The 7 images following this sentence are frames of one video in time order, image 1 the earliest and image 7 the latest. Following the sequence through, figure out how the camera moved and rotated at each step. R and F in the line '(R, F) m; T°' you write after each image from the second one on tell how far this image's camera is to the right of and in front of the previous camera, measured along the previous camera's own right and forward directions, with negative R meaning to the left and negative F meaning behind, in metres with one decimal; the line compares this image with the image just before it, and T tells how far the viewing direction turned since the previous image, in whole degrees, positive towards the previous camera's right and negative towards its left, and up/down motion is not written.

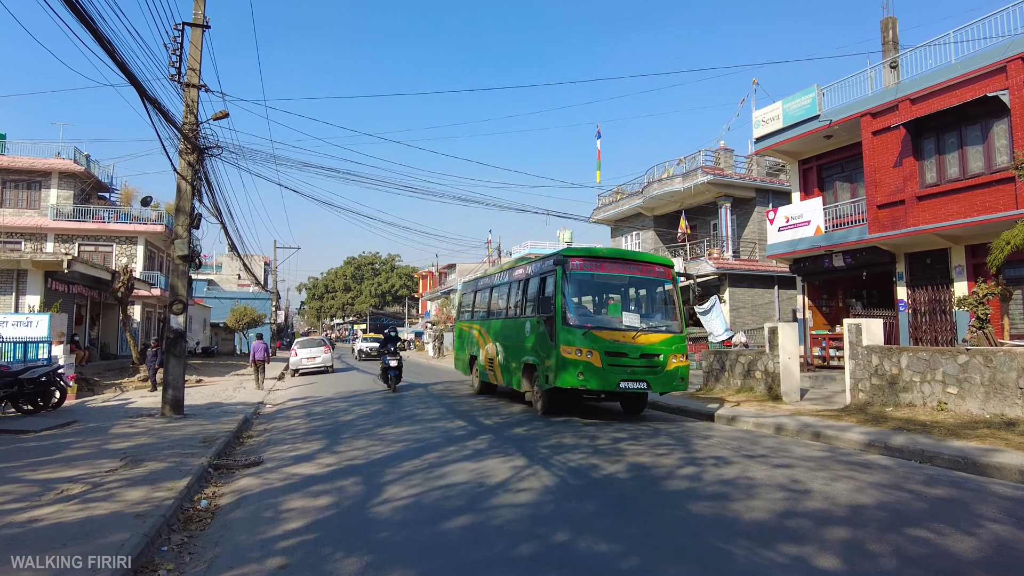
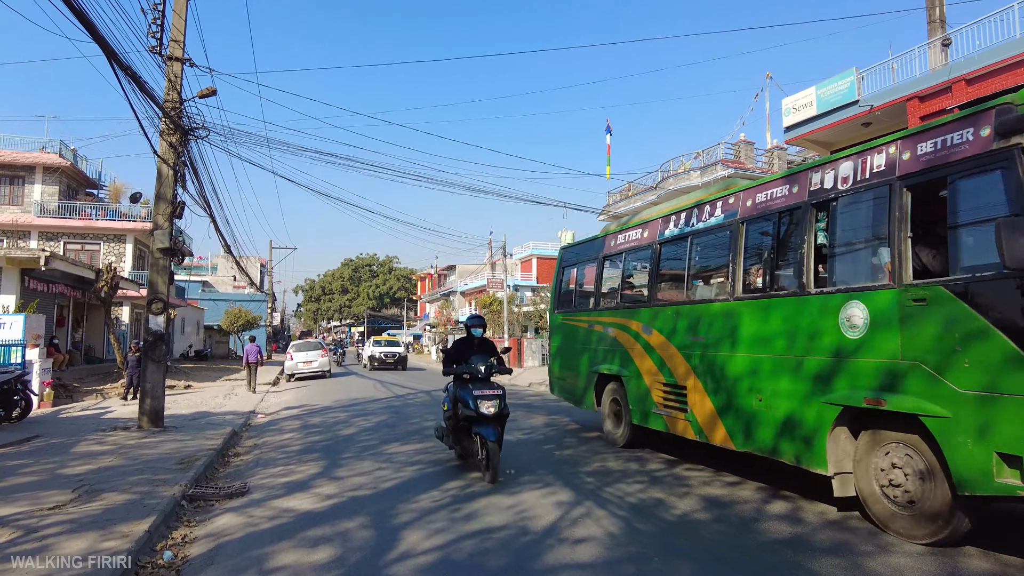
(-0.4, +1.3) m; 0°
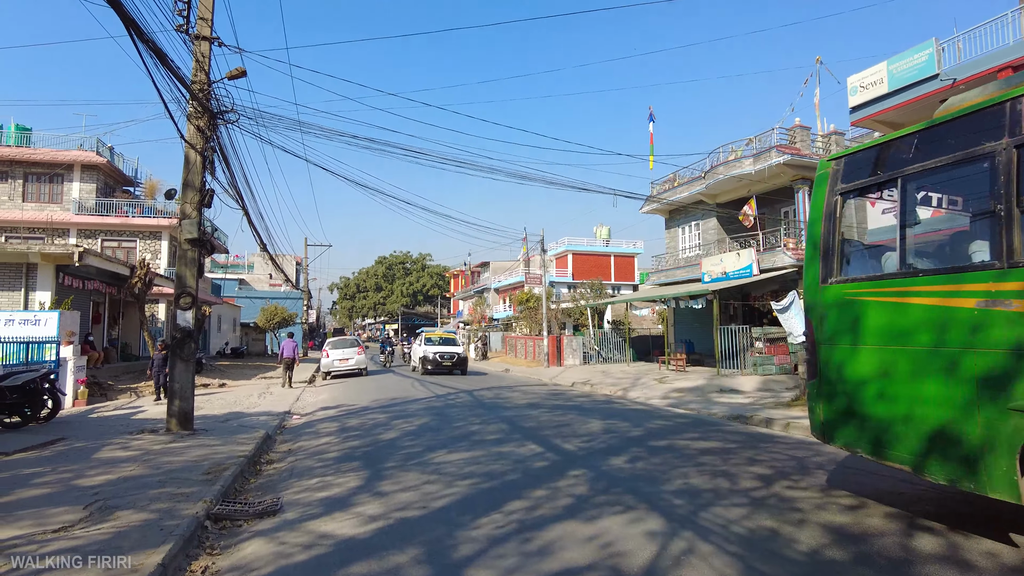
(-0.3, +0.9) m; -3°
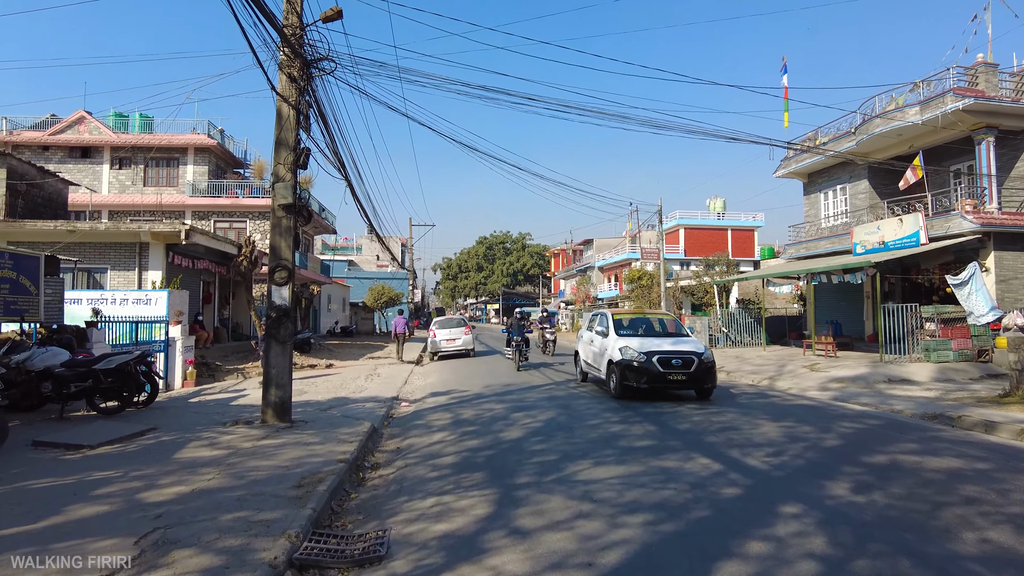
(-0.6, +1.7) m; -9°
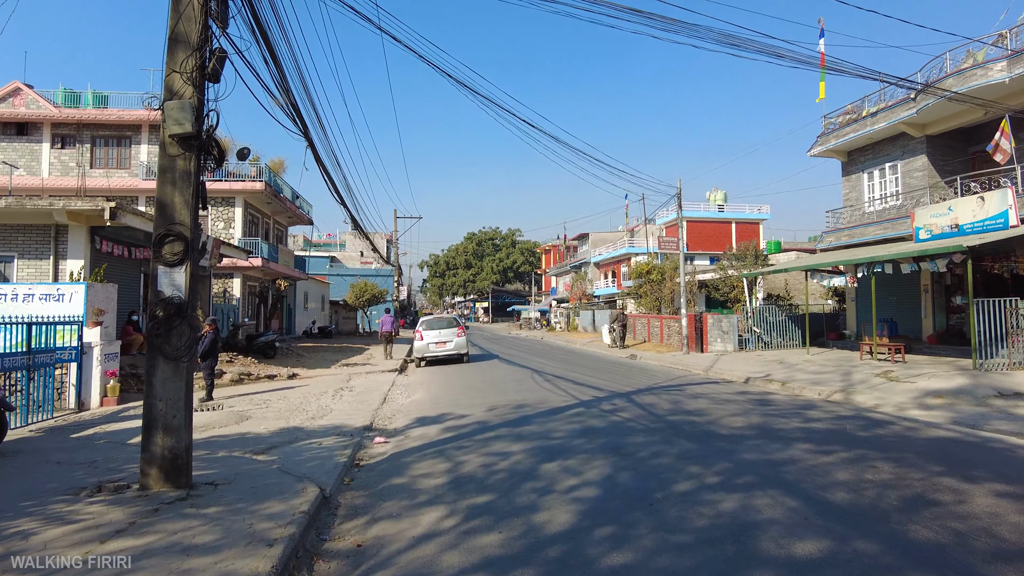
(-0.4, +3.2) m; +1°
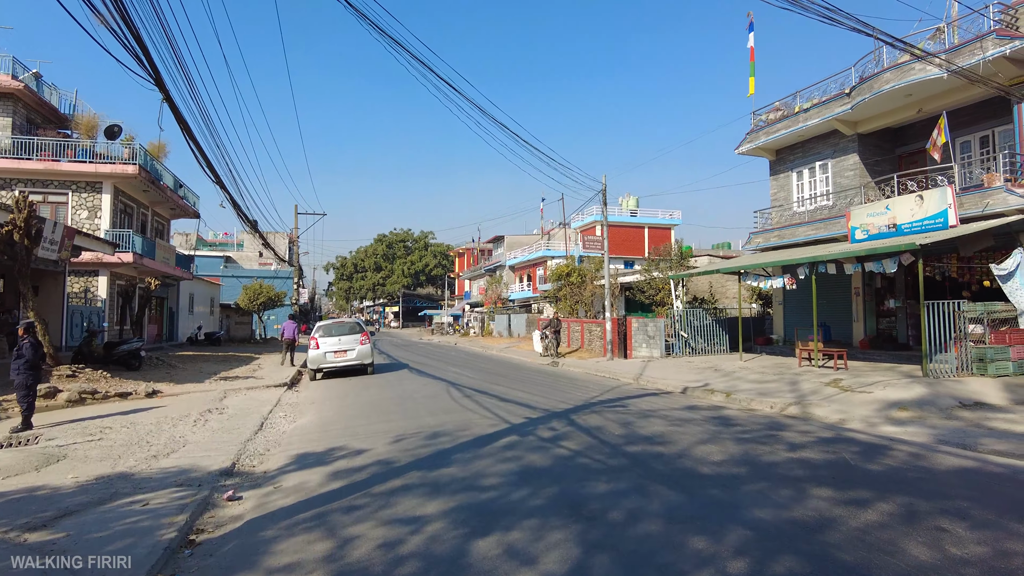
(0.0, +2.0) m; +8°
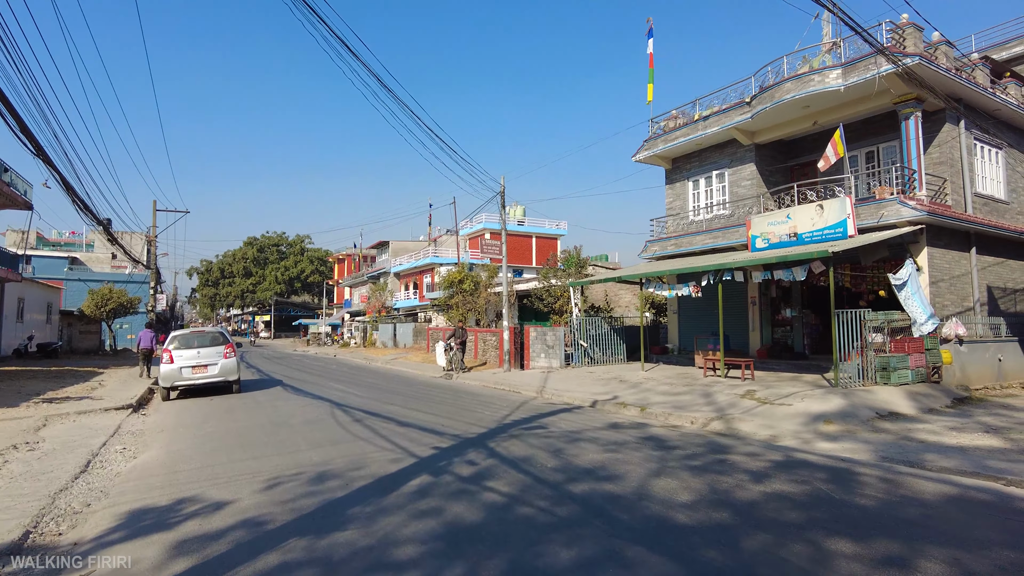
(-0.3, +1.4) m; +10°
